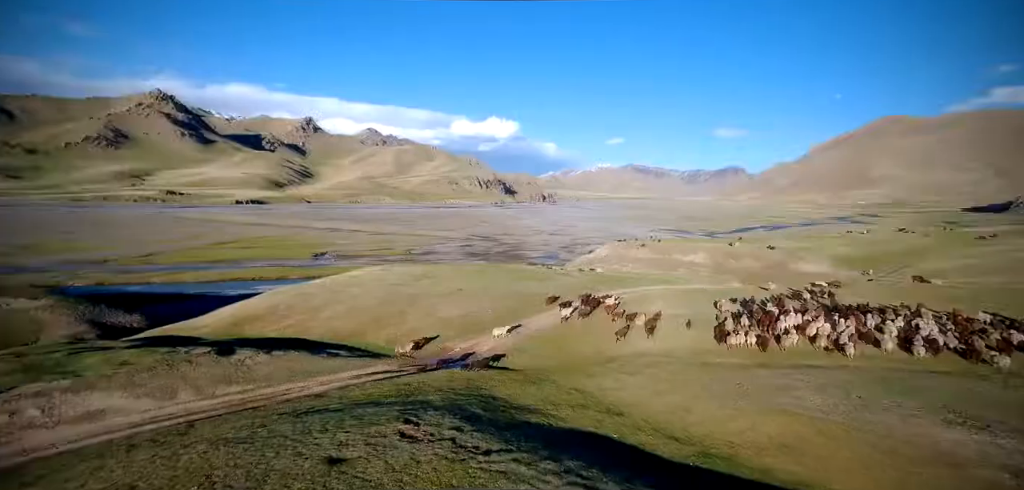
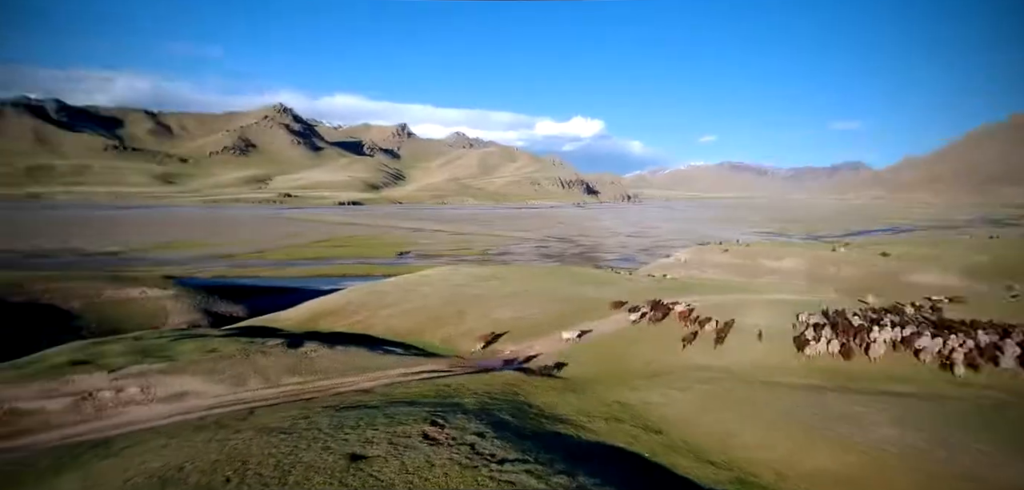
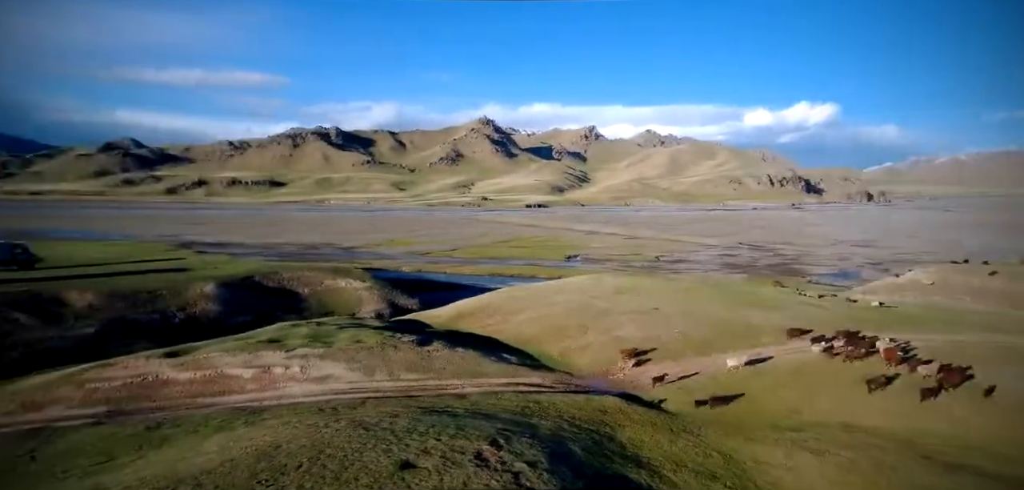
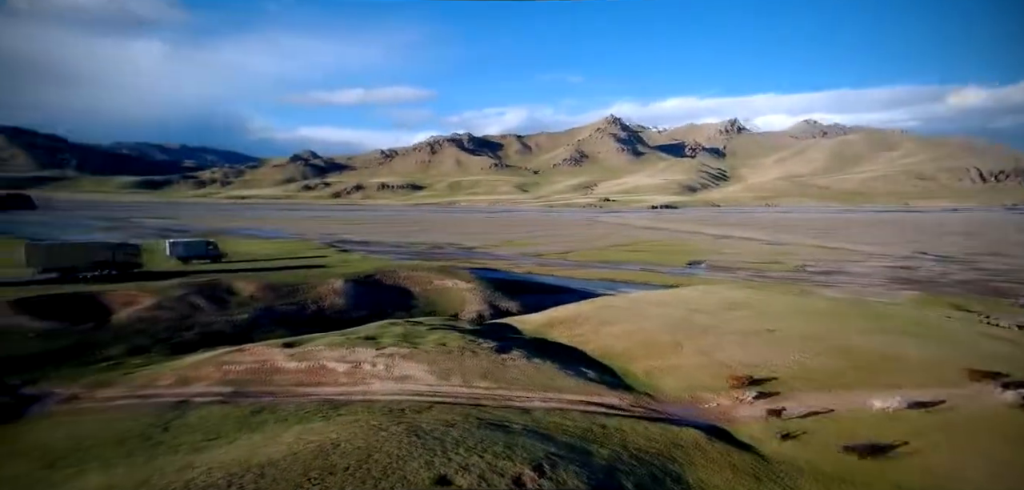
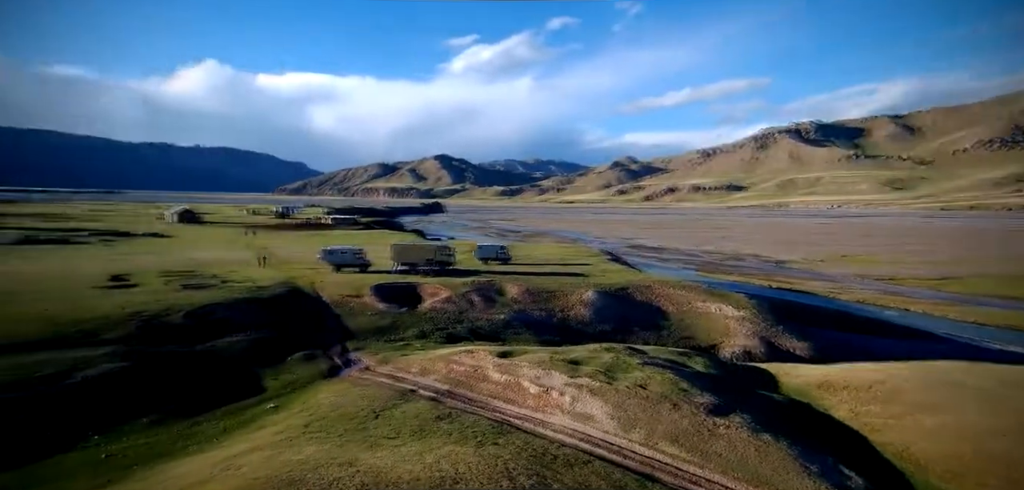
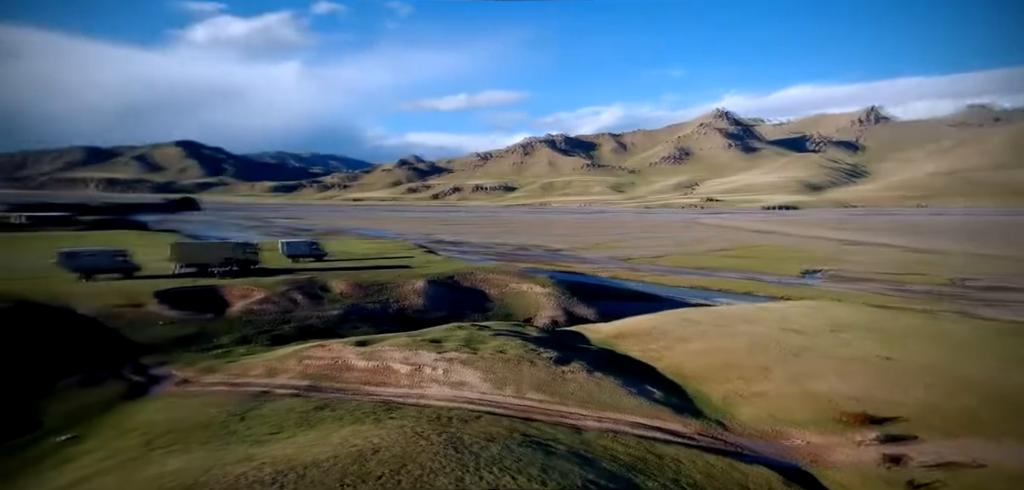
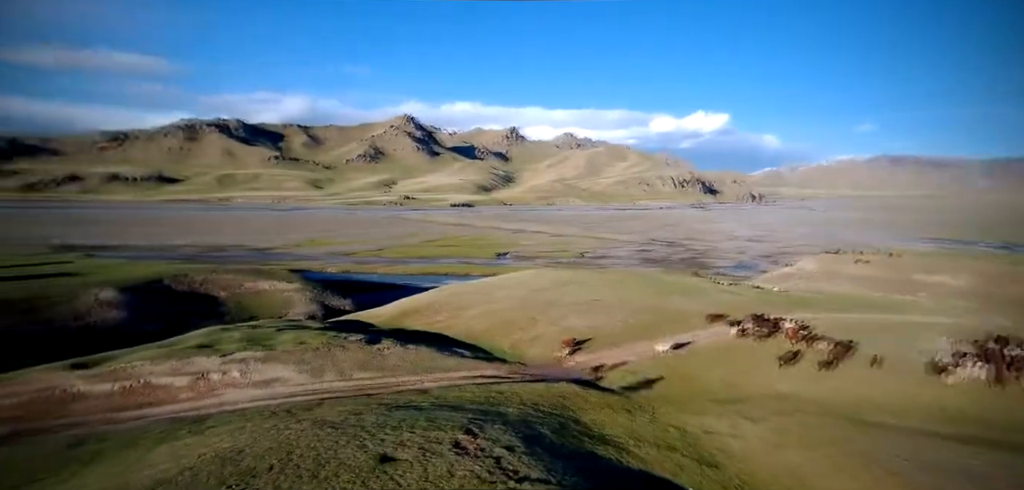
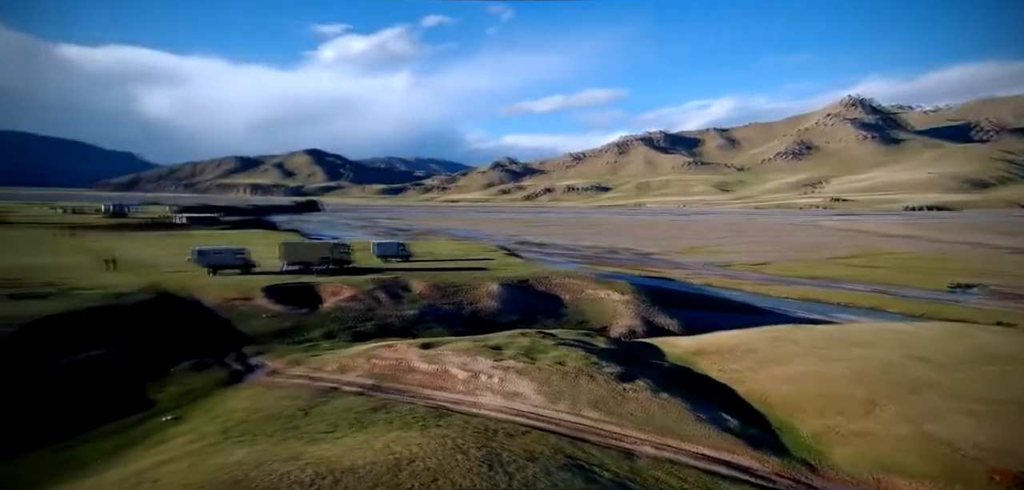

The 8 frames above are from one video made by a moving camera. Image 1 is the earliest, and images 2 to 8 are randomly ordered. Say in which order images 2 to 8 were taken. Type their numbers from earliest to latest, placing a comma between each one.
2, 7, 3, 4, 6, 8, 5
